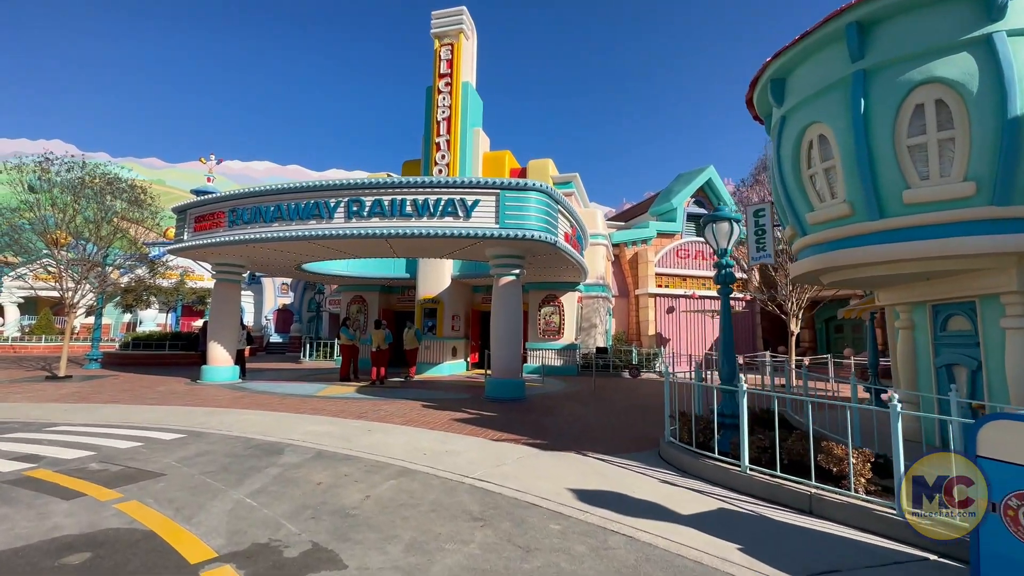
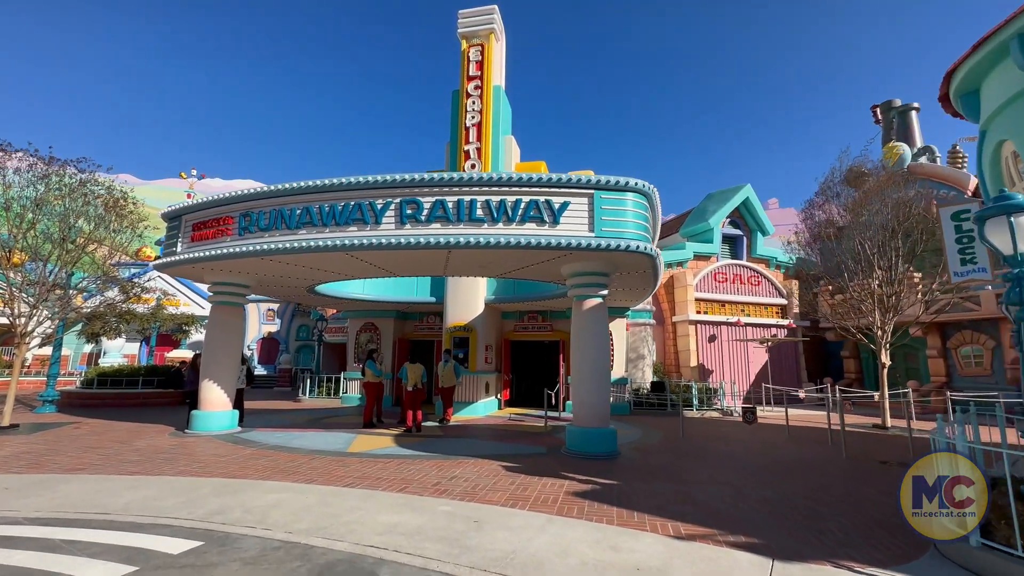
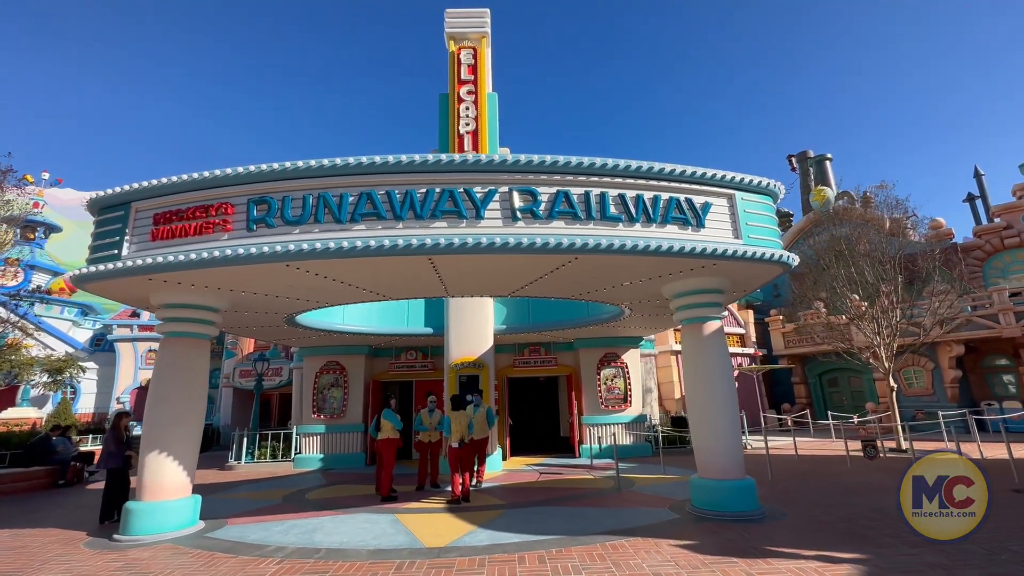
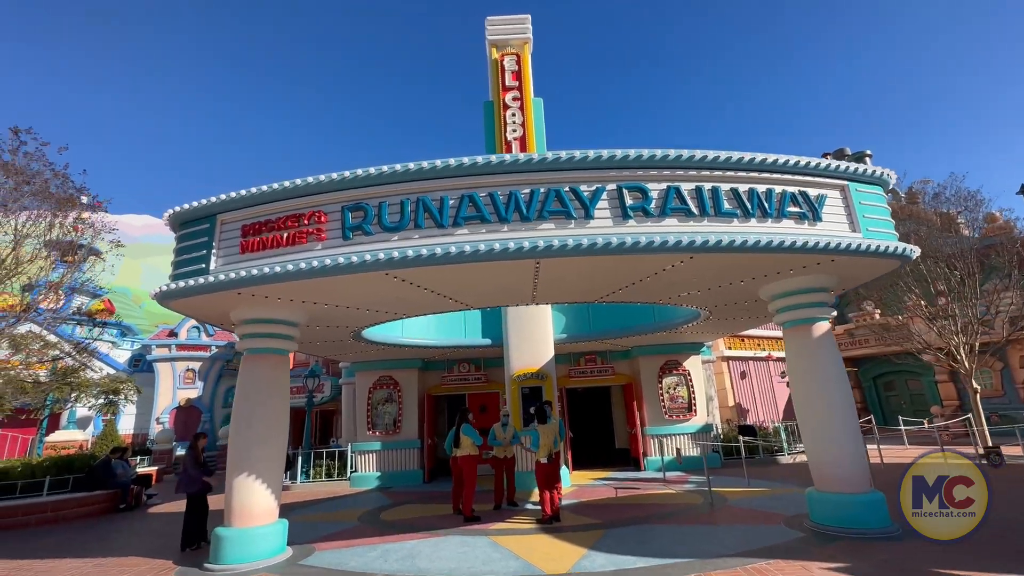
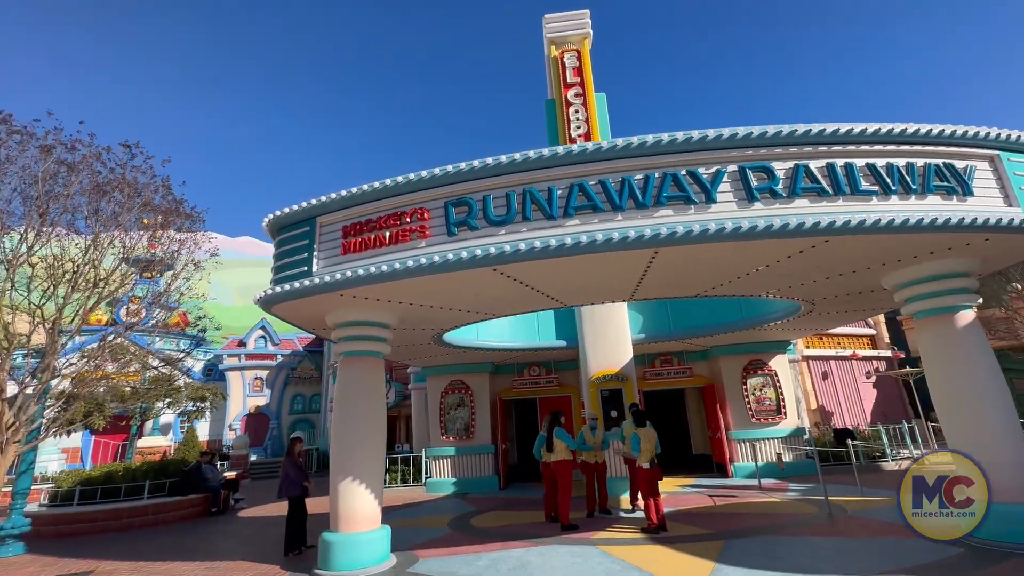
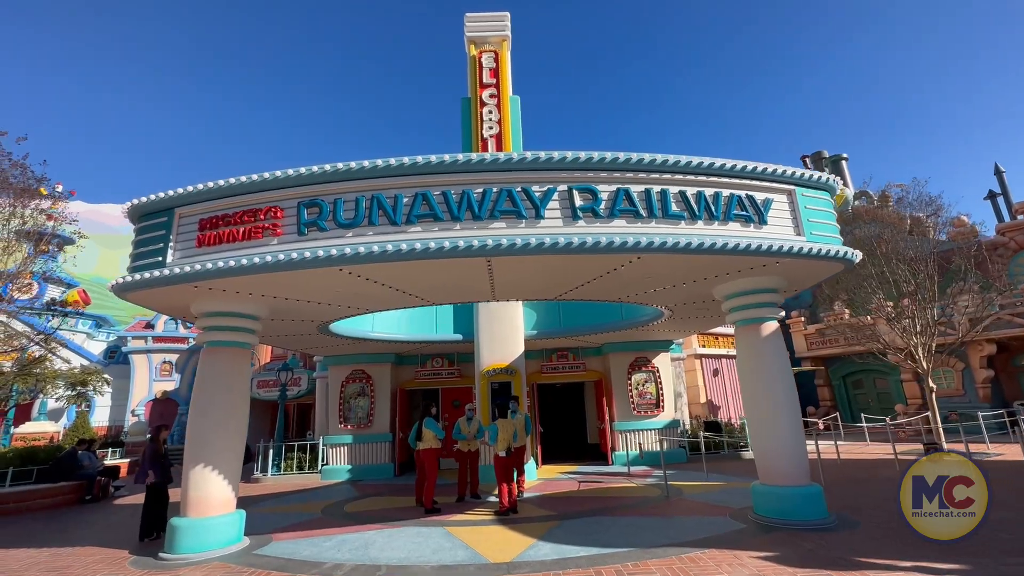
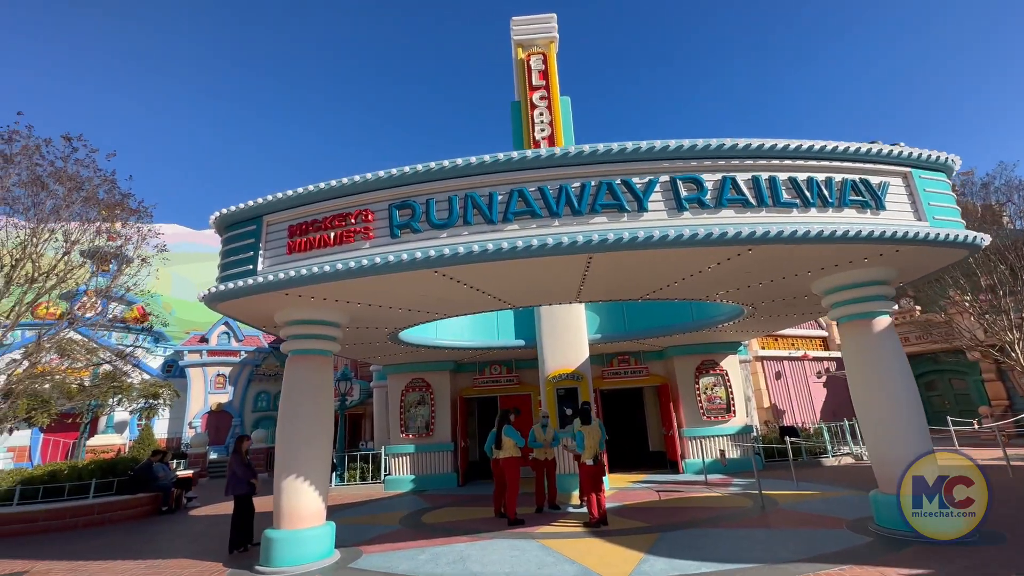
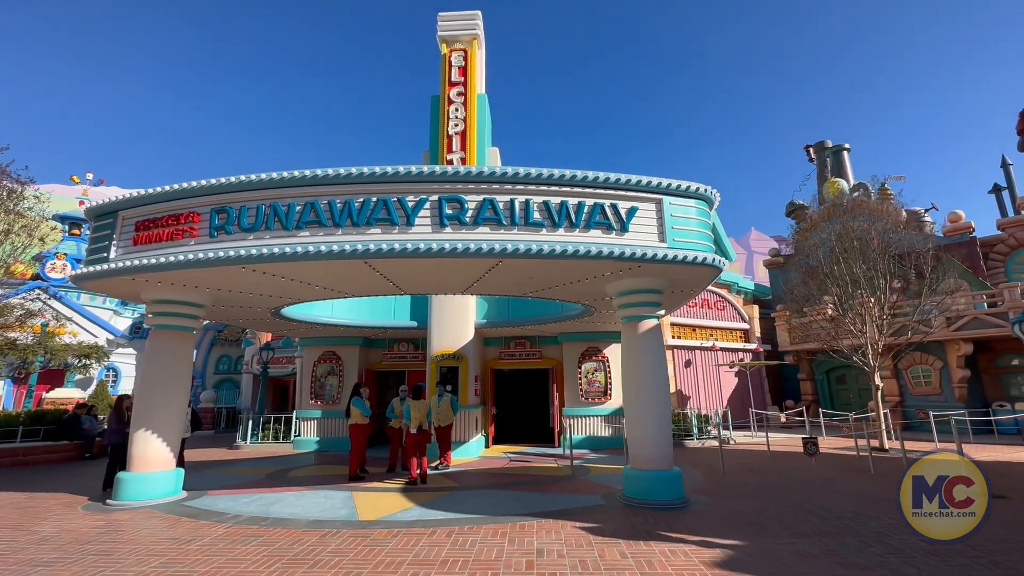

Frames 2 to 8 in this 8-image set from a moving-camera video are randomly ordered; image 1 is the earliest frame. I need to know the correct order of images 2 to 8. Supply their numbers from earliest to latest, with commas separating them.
2, 8, 3, 6, 4, 7, 5
